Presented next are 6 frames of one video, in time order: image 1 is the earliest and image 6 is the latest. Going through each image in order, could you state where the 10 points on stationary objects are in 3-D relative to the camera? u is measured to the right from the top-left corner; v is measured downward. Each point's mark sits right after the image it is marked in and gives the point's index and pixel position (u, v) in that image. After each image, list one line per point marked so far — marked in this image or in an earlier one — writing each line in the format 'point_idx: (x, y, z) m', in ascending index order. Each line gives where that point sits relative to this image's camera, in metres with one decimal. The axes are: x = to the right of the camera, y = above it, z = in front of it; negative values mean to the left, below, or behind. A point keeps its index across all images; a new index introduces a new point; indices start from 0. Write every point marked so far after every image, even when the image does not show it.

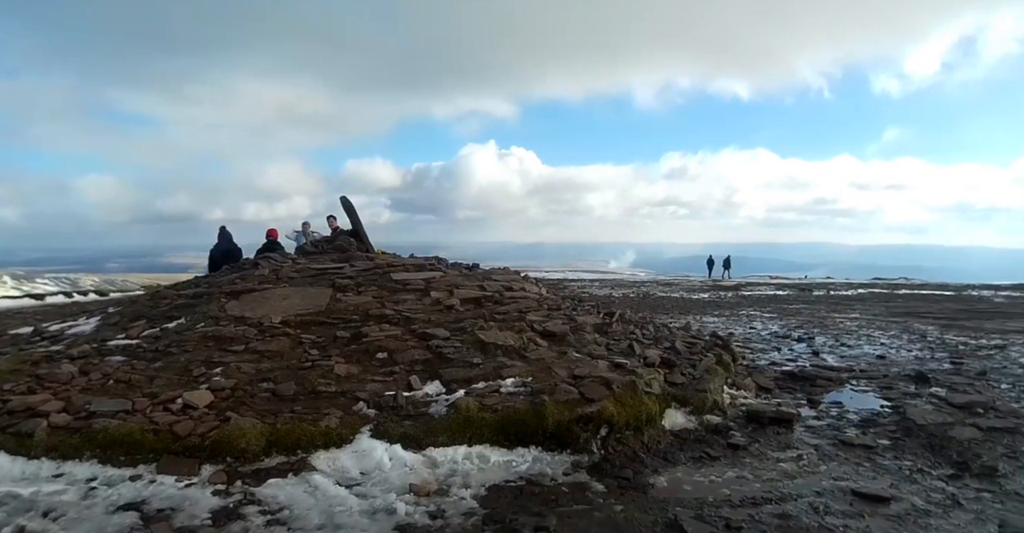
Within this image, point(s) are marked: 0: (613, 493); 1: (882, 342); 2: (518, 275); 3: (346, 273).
0: (+1.8, -4.1, +11.0) m
1: (+9.9, -2.1, +16.2) m
2: (+0.1, -0.3, +19.4) m
3: (-5.3, -0.2, +19.4) m
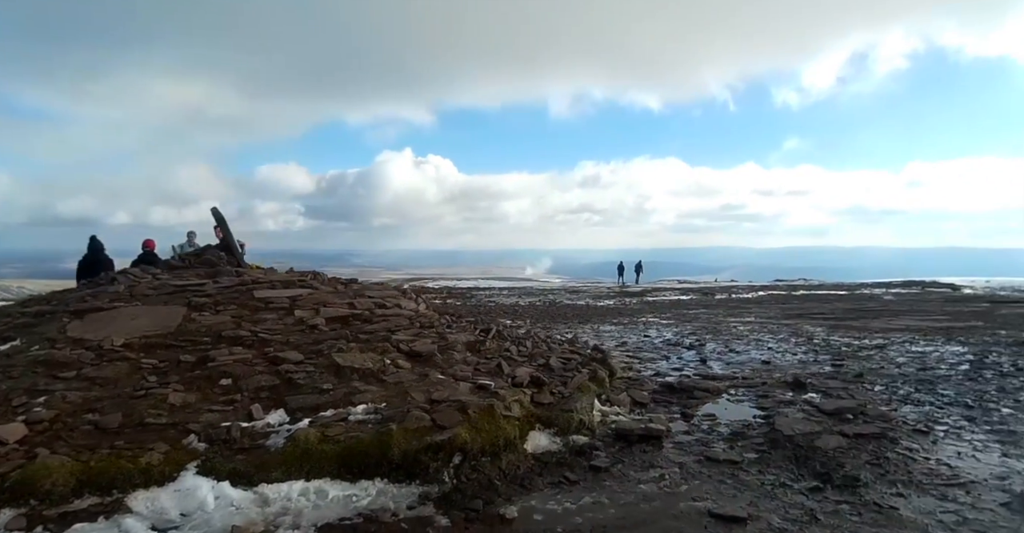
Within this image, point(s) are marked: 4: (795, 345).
0: (-0.9, -4.2, +9.7) m
1: (+6.6, -2.1, +15.7) m
2: (-3.4, -0.7, +18.0) m
3: (-8.8, -0.7, +17.6) m
4: (+7.1, -2.0, +15.4) m
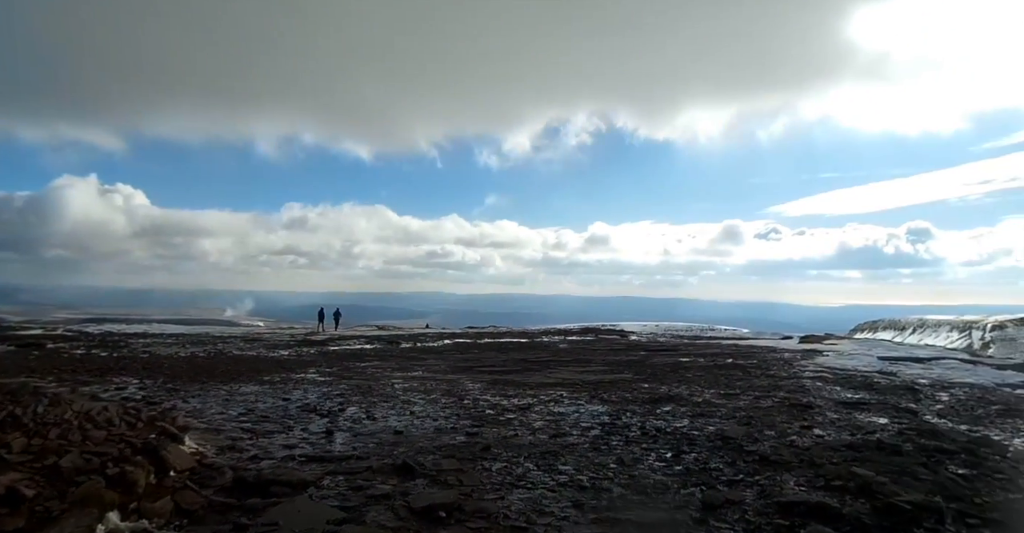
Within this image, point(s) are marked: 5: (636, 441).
0: (-6.7, -4.5, +4.5) m
1: (-2.1, -3.1, +13.1) m
2: (-12.3, -1.5, +11.4) m
3: (-17.1, -1.3, +8.9) m
4: (-1.6, -3.0, +13.0) m
5: (+1.7, -2.4, +8.4) m
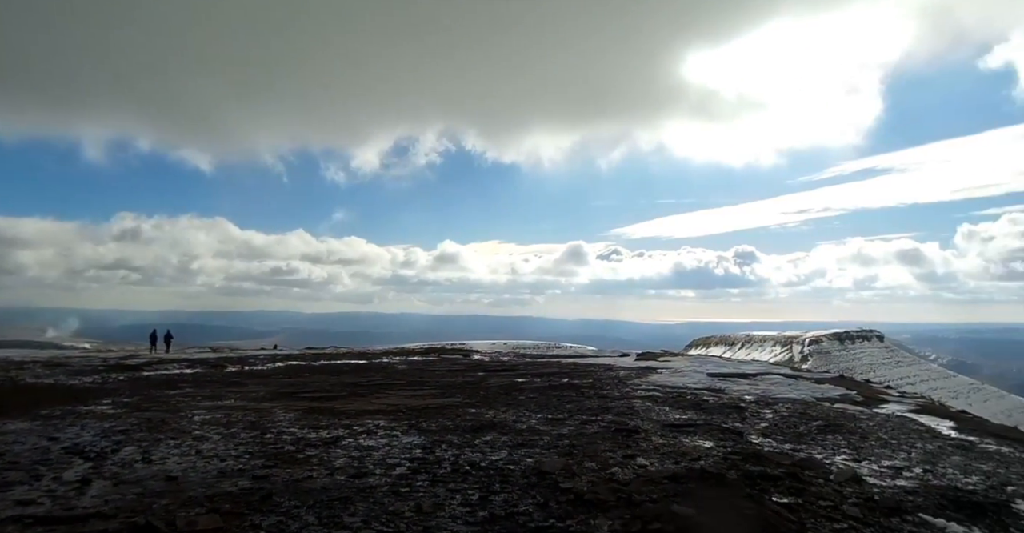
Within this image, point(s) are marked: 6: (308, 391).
0: (-8.2, -4.3, +1.4) m
1: (-5.5, -3.3, +10.8) m
2: (-15.1, -1.5, +7.1) m
3: (-19.2, -1.1, +3.6) m
4: (-5.0, -3.2, +10.9) m
5: (-0.8, -2.5, +7.1) m
6: (-5.9, -3.4, +18.0) m
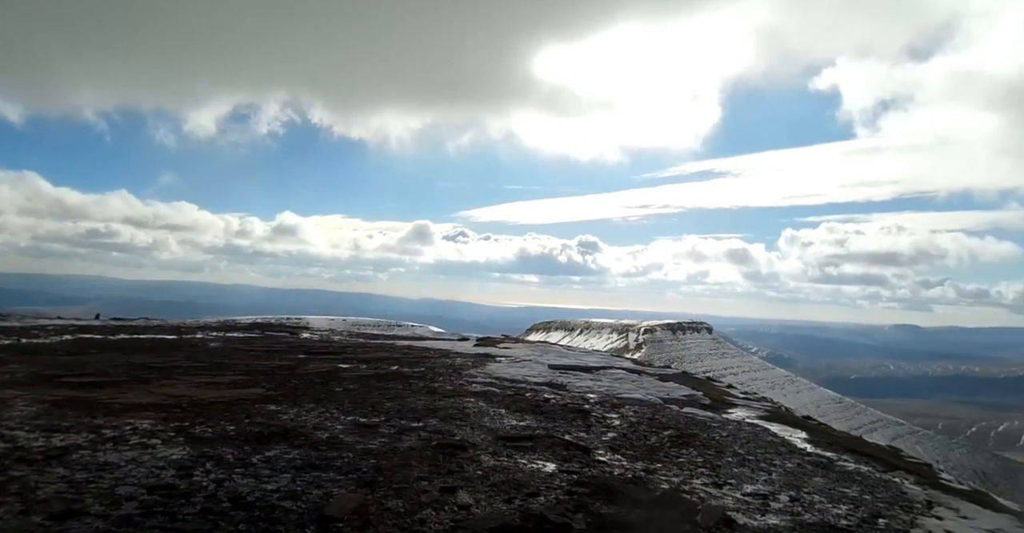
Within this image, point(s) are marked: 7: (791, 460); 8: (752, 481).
0: (-8.6, -3.8, -2.4) m
1: (-8.2, -2.5, +7.4) m
2: (-16.5, -0.4, +1.5) m
3: (-19.6, +0.1, -2.9) m
4: (-7.7, -2.5, +7.6) m
5: (-2.7, -2.1, +4.9) m
6: (-10.3, -2.4, +14.3) m
7: (+3.1, -2.2, +6.8) m
8: (+2.3, -2.1, +5.9) m
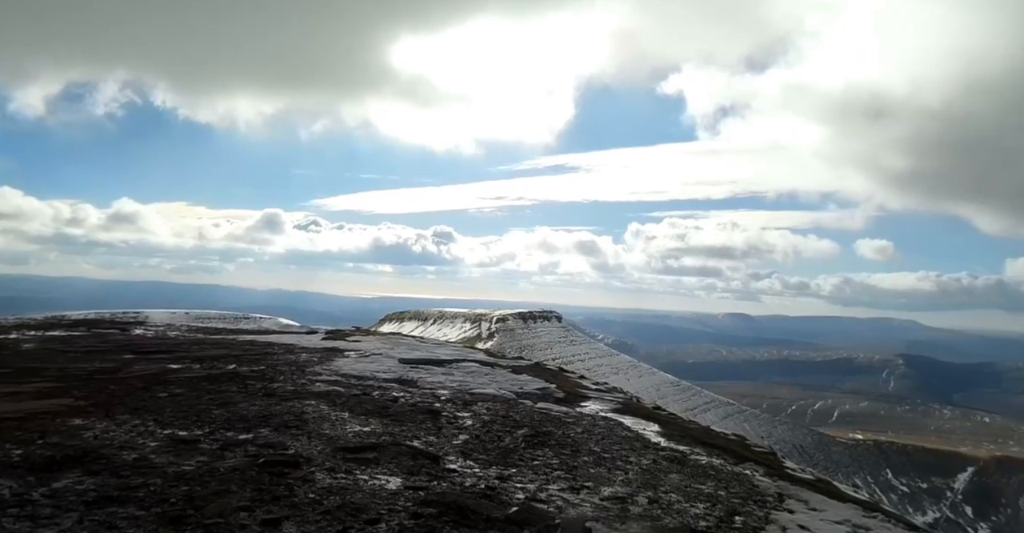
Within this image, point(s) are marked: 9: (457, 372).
0: (-7.8, -3.8, -4.9) m
1: (-9.6, -2.4, +4.6) m
2: (-16.3, -0.3, -3.1) m
3: (-18.3, +0.1, -8.1) m
4: (-9.2, -2.3, +5.0) m
5: (-3.7, -2.1, +3.5) m
6: (-13.3, -2.1, +10.8) m
7: (+1.5, -2.1, +6.7) m
8: (+0.9, -2.0, +5.7) m
9: (-1.3, -2.5, +14.5) m
